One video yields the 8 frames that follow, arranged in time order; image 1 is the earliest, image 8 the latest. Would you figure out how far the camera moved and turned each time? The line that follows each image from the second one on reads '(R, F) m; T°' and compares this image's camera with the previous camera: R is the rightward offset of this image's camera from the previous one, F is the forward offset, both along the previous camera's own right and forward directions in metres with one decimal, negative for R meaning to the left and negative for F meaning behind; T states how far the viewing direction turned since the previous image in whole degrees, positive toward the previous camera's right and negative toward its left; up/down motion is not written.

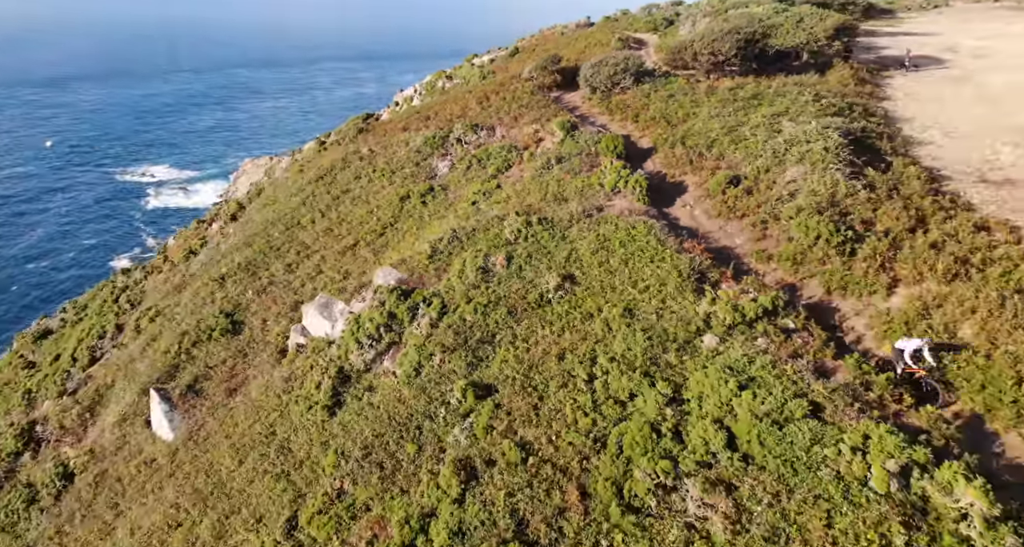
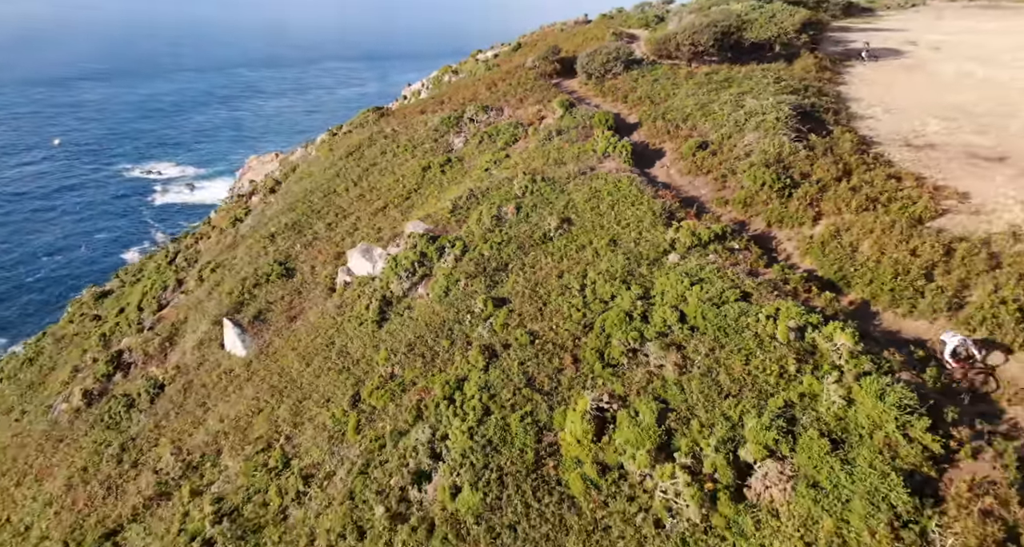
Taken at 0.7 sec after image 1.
(-0.3, -4.8) m; 0°
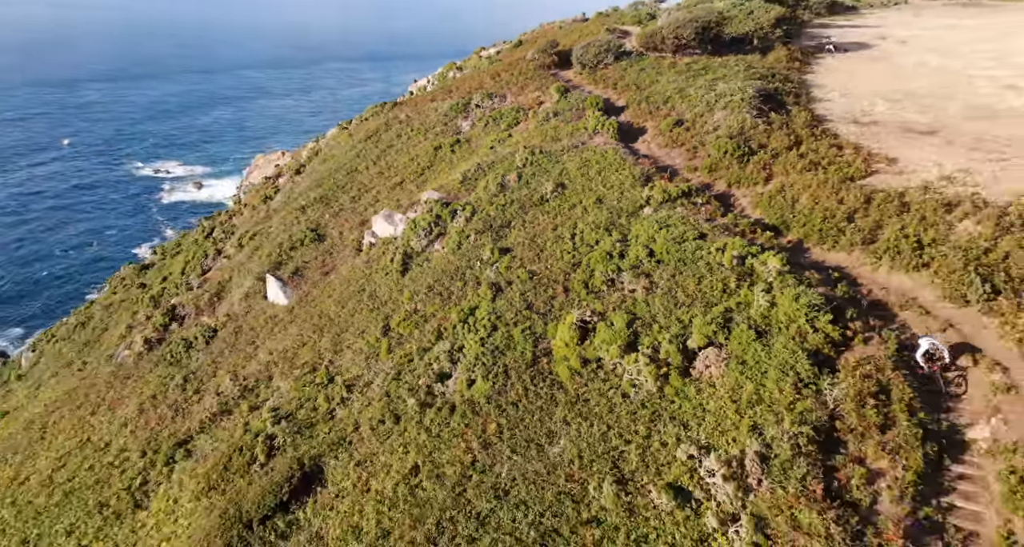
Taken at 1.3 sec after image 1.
(0.0, -4.3) m; 0°
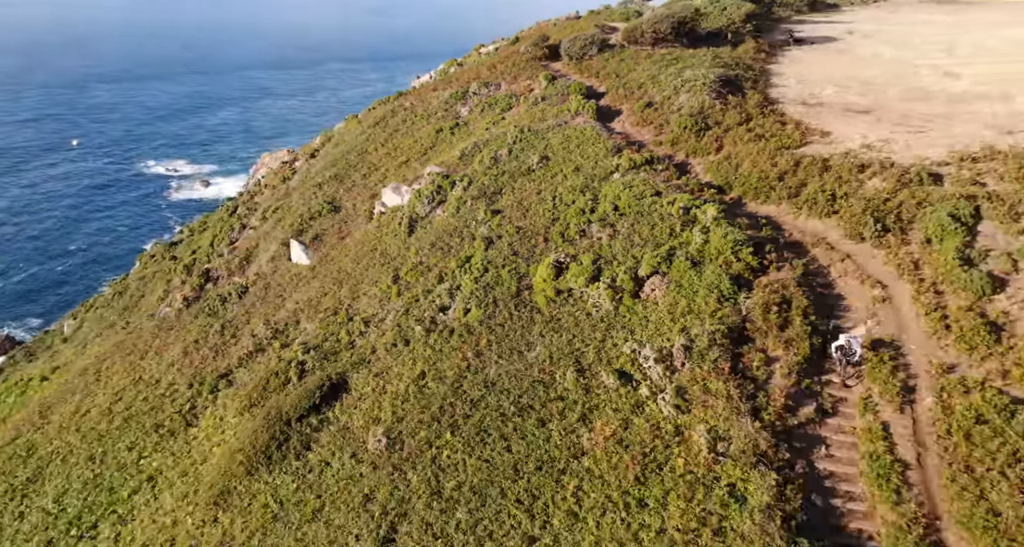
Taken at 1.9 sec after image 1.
(+0.6, -4.5) m; 0°
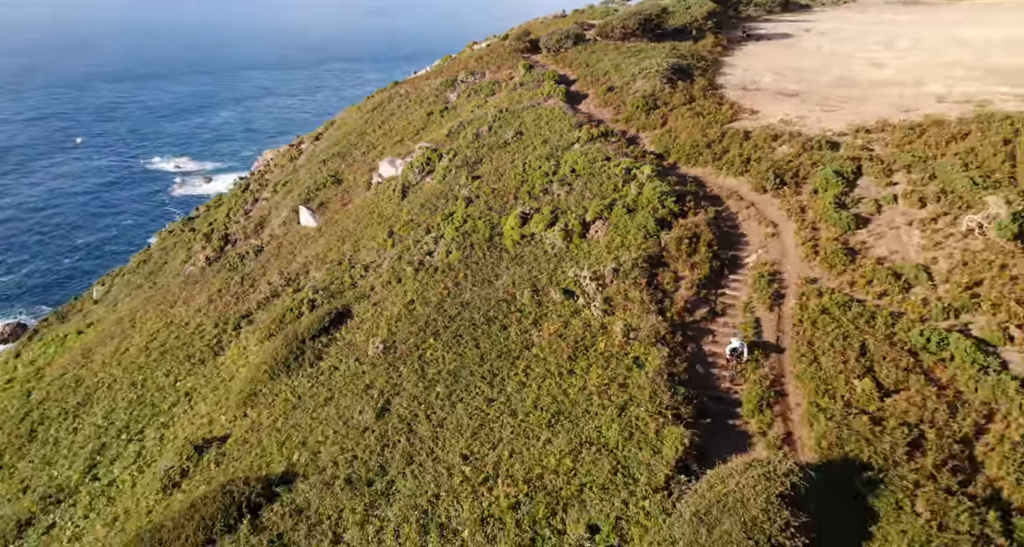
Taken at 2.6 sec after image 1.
(+1.1, -5.5) m; 0°
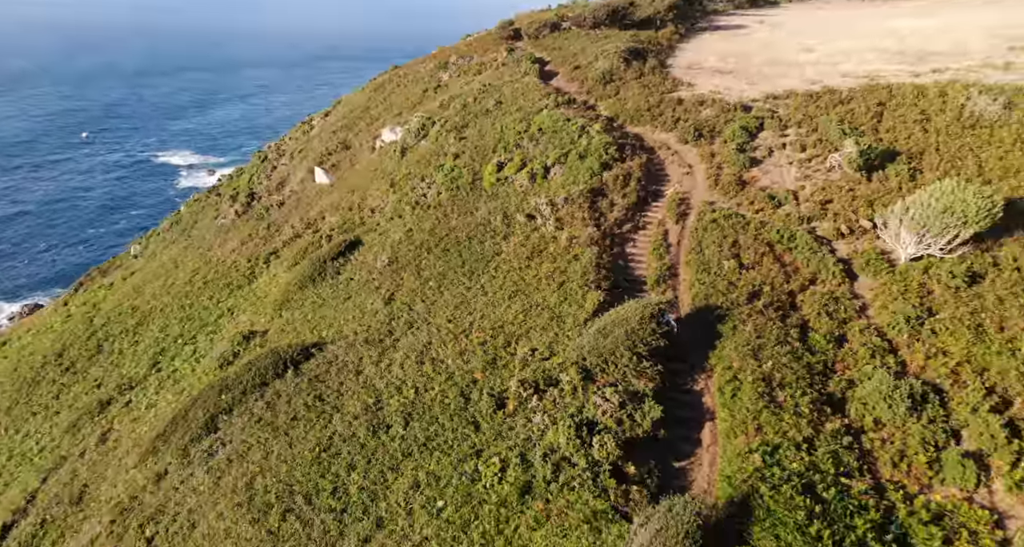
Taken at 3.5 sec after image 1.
(+1.1, -7.7) m; 0°
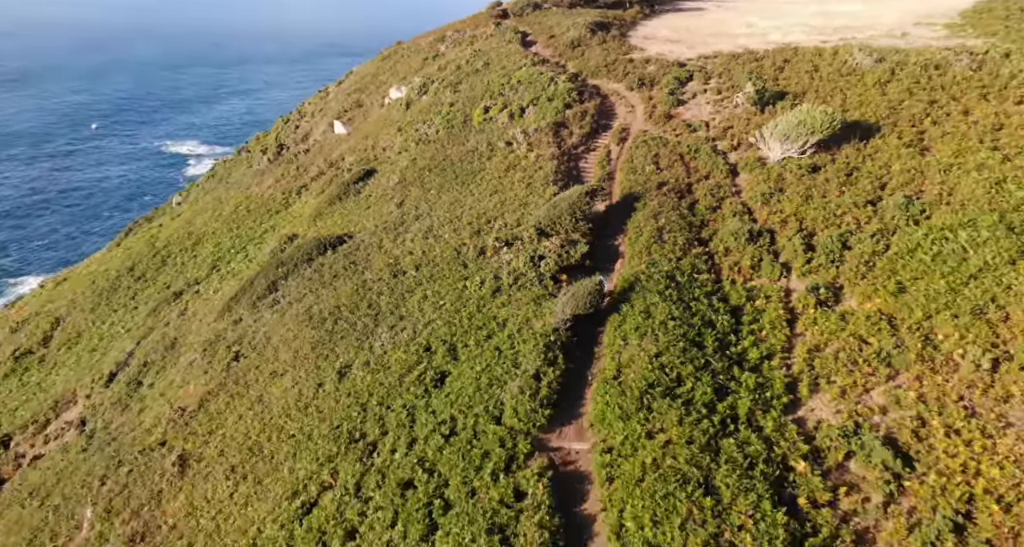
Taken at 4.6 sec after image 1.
(+1.0, -10.1) m; 0°
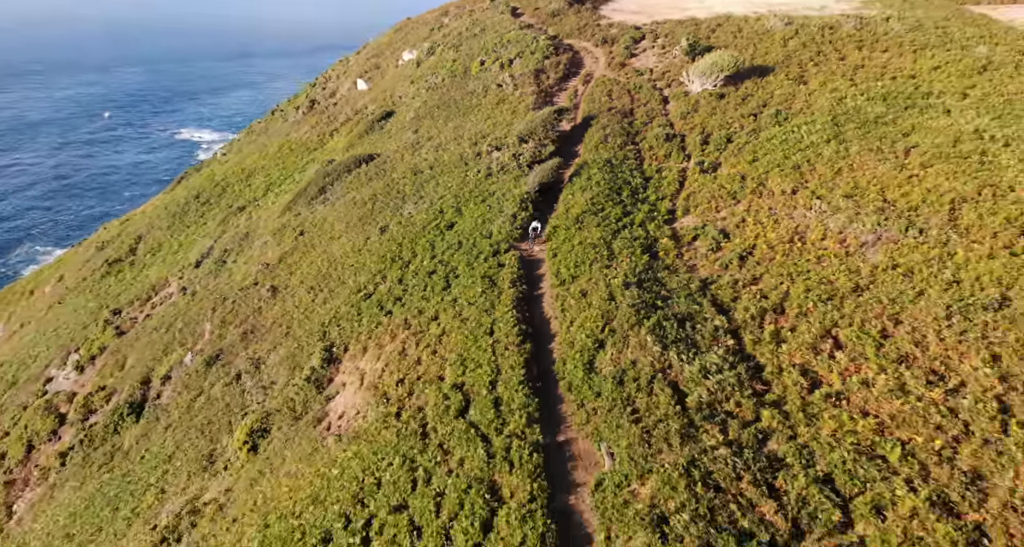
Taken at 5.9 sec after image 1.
(+0.8, -12.7) m; 0°
